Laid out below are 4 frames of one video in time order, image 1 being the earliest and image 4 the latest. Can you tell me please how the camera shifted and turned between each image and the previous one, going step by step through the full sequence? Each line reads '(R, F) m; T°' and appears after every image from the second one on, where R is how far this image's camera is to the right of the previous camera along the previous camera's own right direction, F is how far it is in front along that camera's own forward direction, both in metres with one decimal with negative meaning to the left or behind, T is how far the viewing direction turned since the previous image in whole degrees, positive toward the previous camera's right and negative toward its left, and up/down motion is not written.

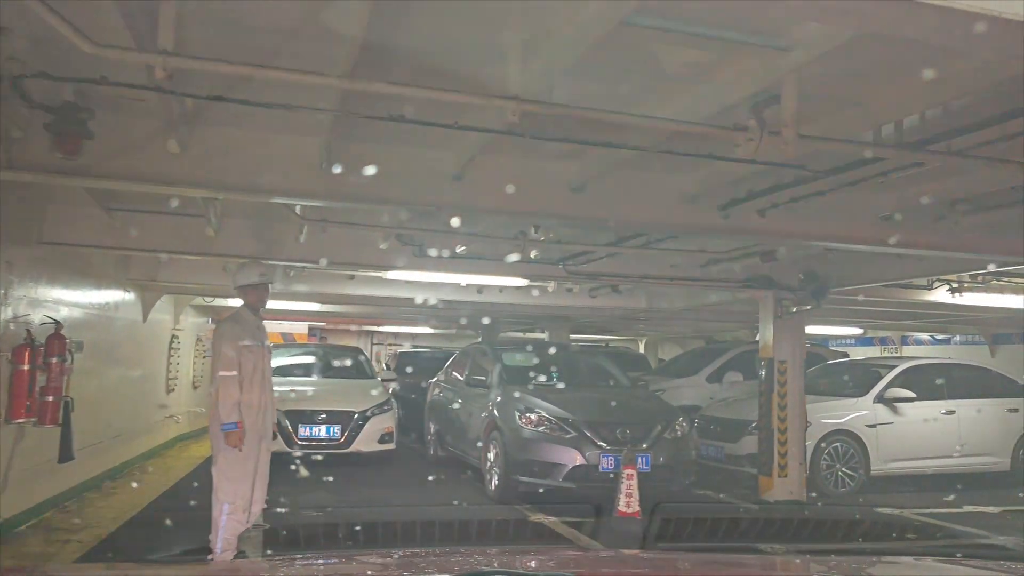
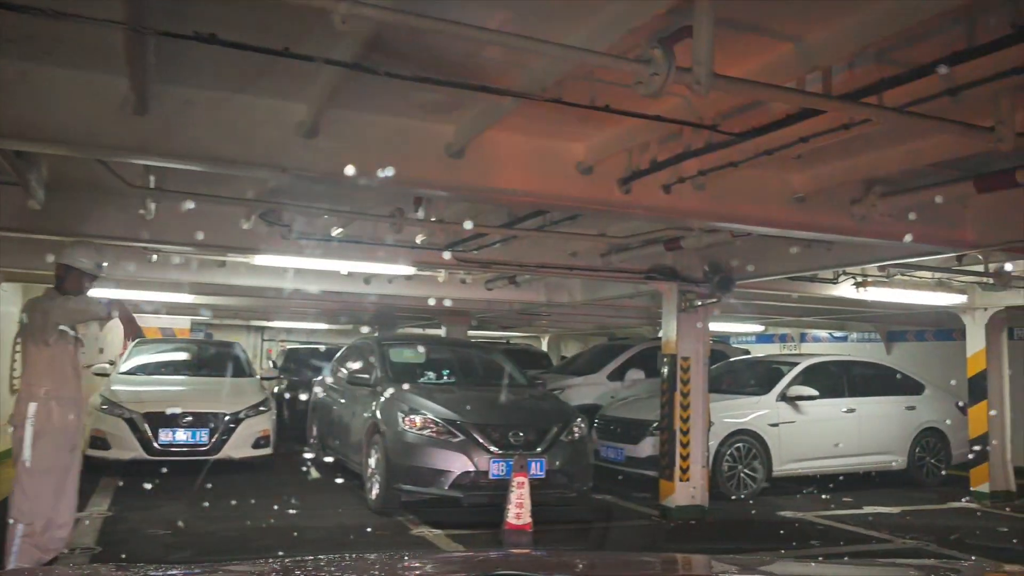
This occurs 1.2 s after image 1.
(+0.2, +0.8) m; +6°
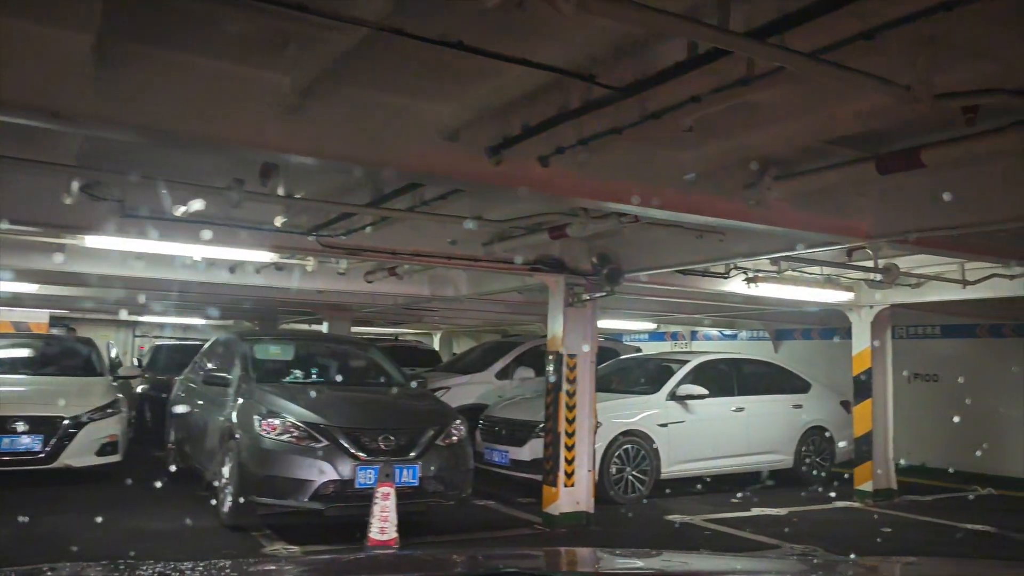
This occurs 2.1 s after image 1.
(+0.2, +0.6) m; +7°
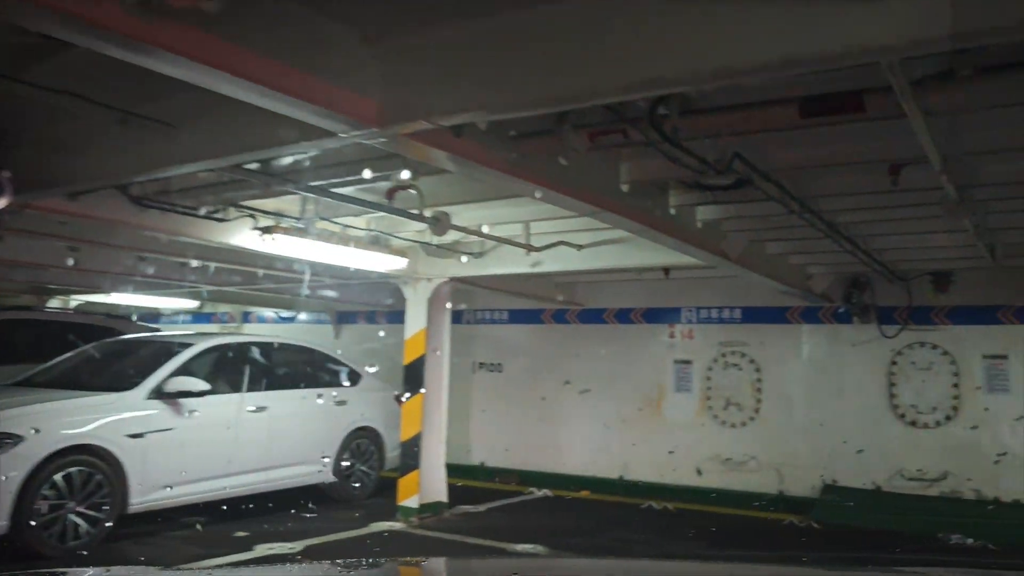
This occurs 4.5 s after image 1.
(+1.4, +2.3) m; +27°
